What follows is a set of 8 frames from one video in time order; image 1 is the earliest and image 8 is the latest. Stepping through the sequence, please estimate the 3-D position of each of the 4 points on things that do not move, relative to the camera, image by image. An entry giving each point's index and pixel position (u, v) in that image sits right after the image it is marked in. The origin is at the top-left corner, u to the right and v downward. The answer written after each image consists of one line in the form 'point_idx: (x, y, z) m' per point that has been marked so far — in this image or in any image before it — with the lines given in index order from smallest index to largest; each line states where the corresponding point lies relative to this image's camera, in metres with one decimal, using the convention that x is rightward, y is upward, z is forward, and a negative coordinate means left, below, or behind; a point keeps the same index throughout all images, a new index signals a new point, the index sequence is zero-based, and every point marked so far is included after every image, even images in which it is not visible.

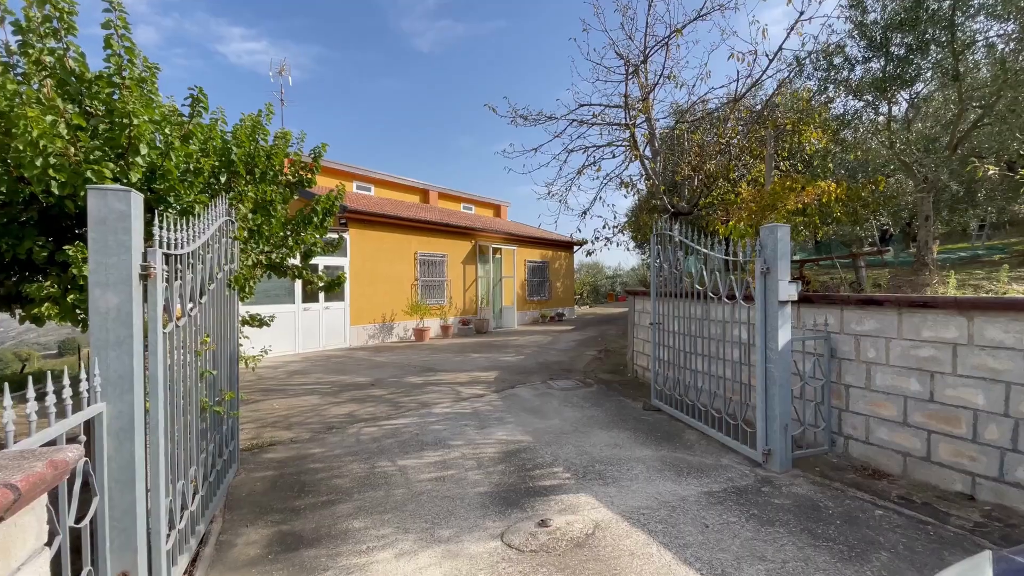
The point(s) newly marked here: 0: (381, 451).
0: (-1.1, -1.4, +4.2) m
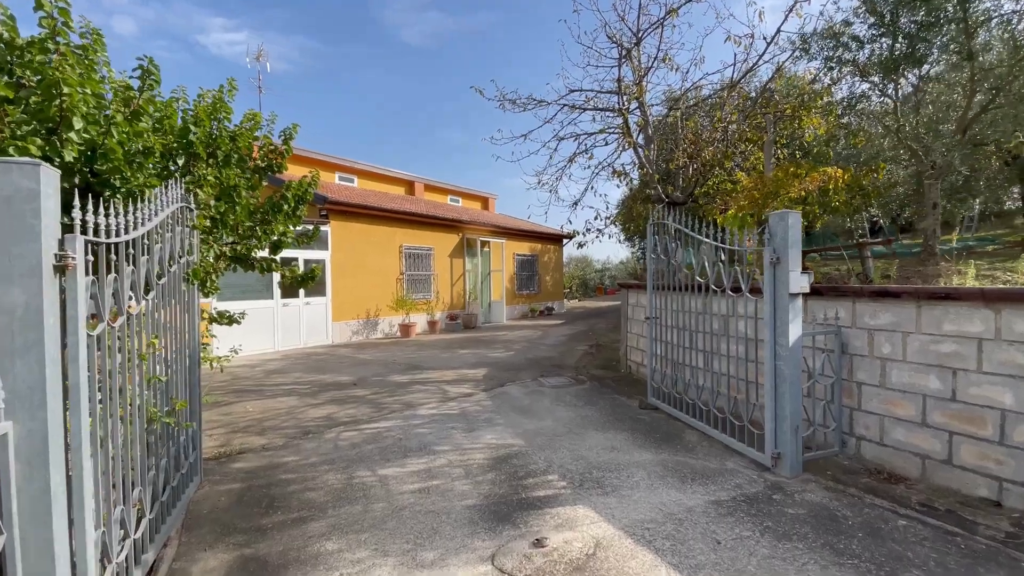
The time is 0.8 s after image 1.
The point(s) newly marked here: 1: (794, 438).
0: (-1.2, -1.4, +3.9) m
1: (+1.9, -1.0, +3.4) m
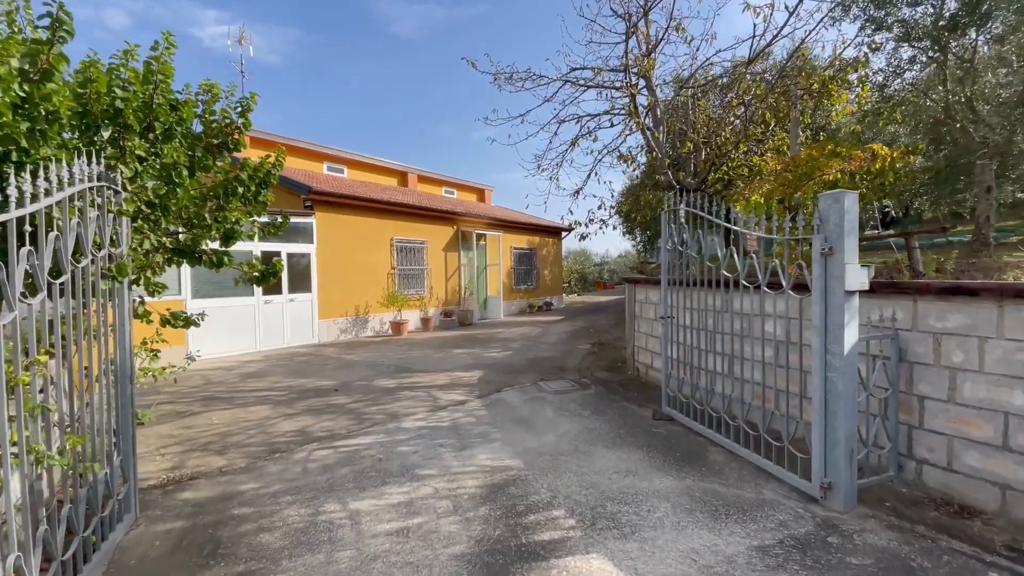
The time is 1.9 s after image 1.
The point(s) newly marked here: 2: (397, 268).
0: (-1.2, -1.3, +3.3) m
1: (+1.9, -1.0, +2.8) m
2: (-2.9, +0.5, +12.1) m
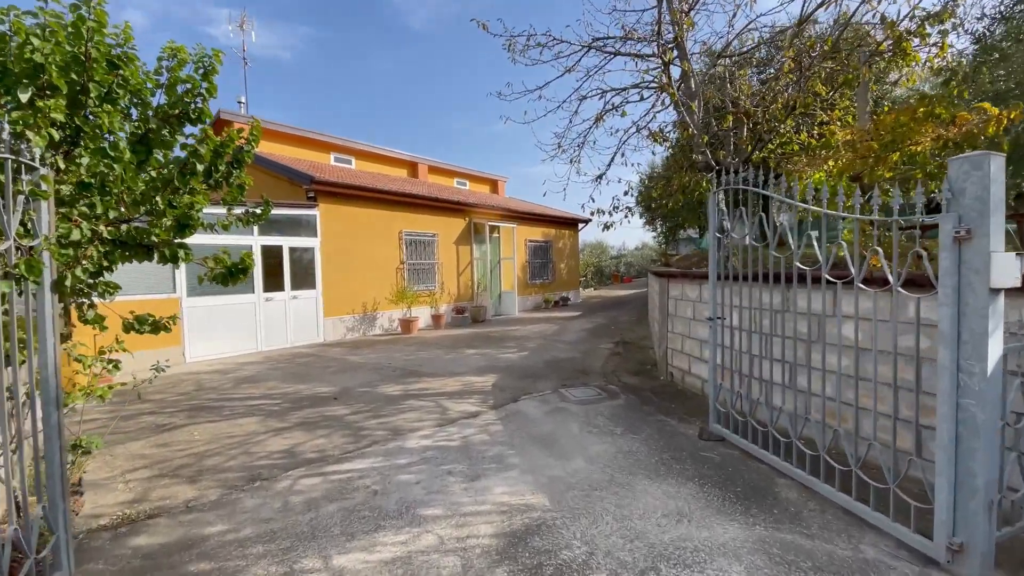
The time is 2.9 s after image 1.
0: (-1.1, -1.3, +2.7) m
1: (+2.0, -1.0, +2.1) m
2: (-2.5, +0.6, +11.6) m
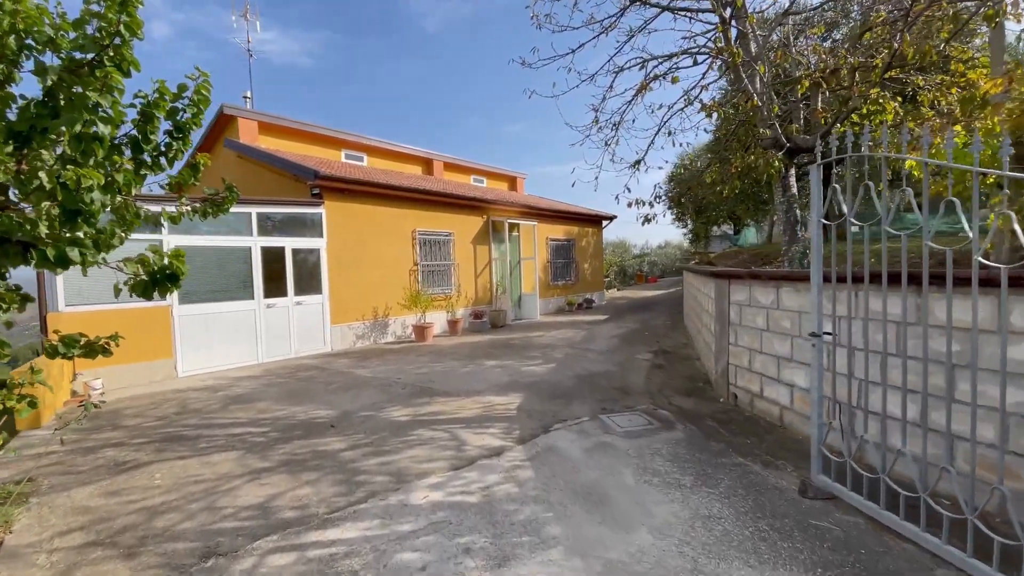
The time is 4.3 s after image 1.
0: (-0.9, -1.4, +1.8) m
1: (+2.2, -1.0, +1.1) m
2: (-2.0, +0.5, +10.7) m
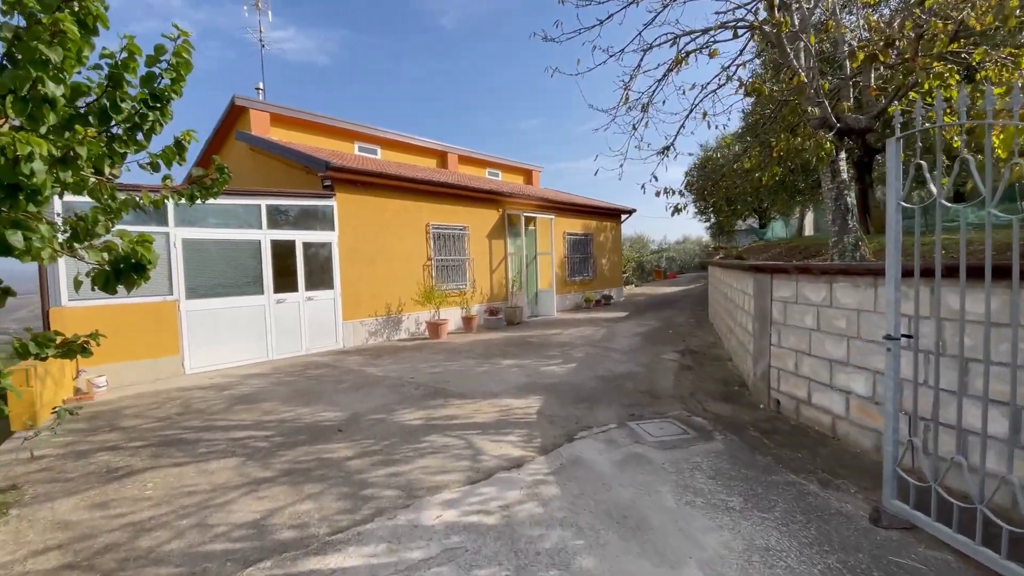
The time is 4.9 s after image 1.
0: (-0.8, -1.4, +1.5) m
1: (+2.3, -1.0, +0.7) m
2: (-1.7, +0.6, +10.4) m
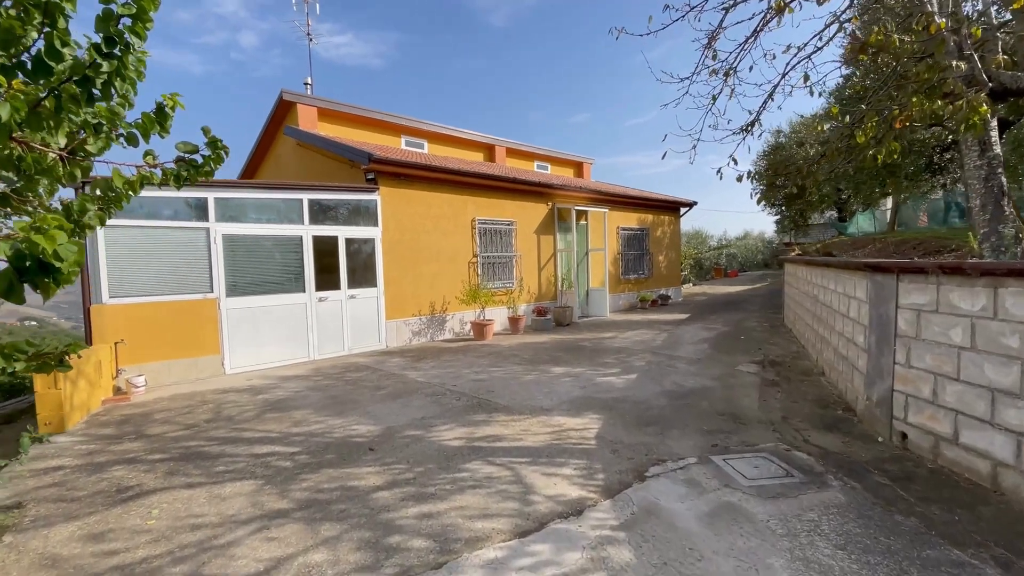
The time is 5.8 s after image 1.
0: (-0.7, -1.4, +0.9) m
1: (+2.3, -1.1, -0.1) m
2: (-0.7, +0.7, +9.9) m
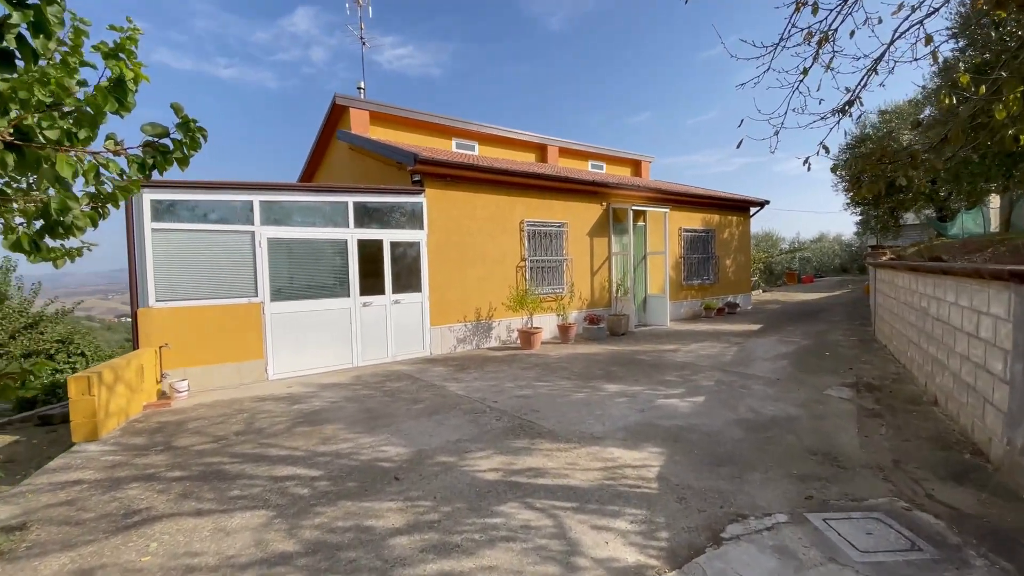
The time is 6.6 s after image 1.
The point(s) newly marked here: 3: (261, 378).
0: (-0.7, -1.4, +0.5) m
1: (+2.2, -1.1, -0.9) m
2: (+0.3, +0.6, +9.4) m
3: (-3.4, -1.2, +6.7) m
